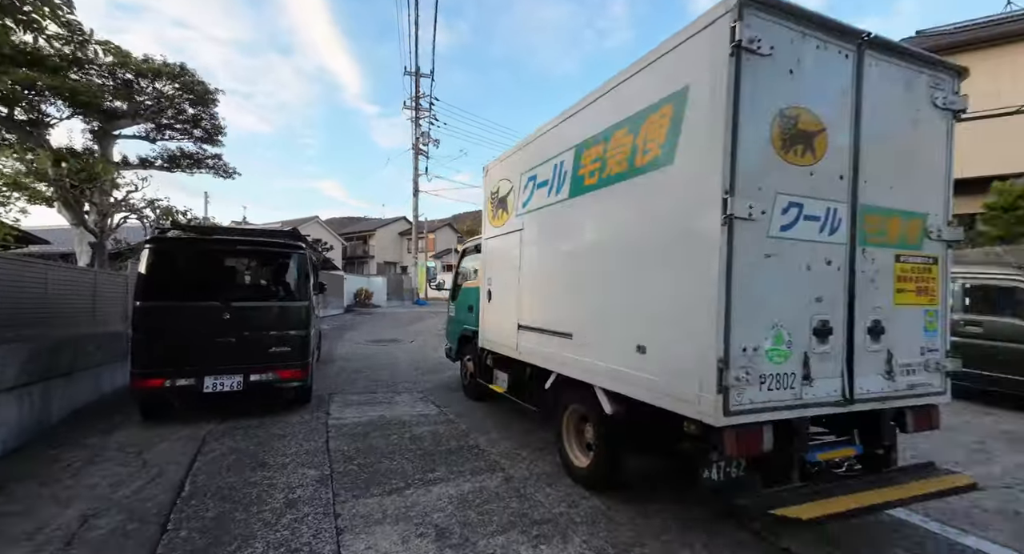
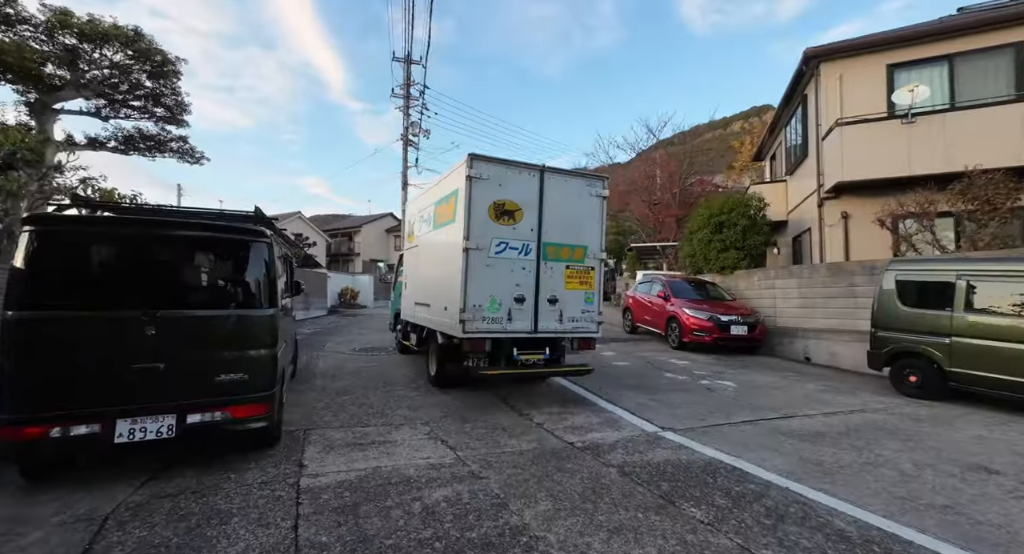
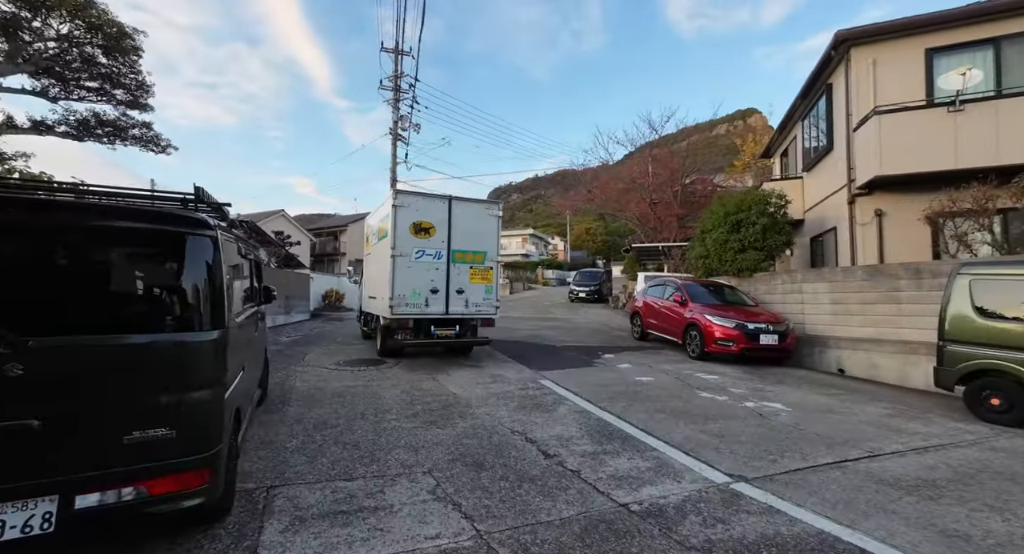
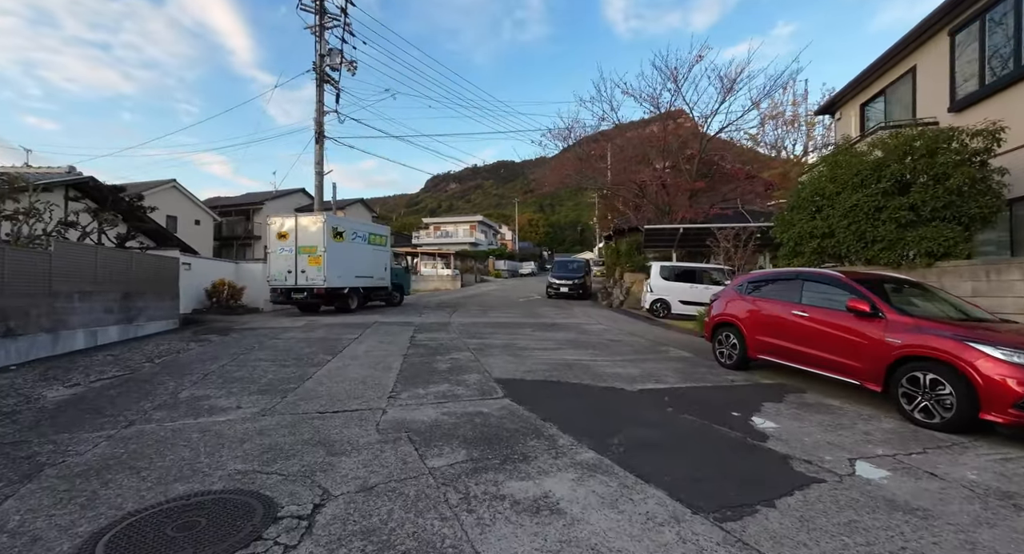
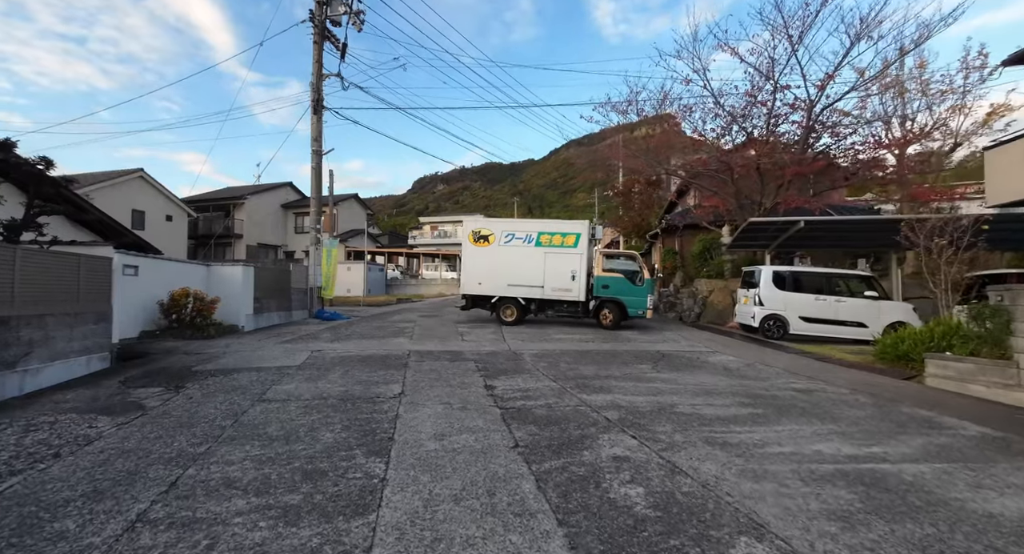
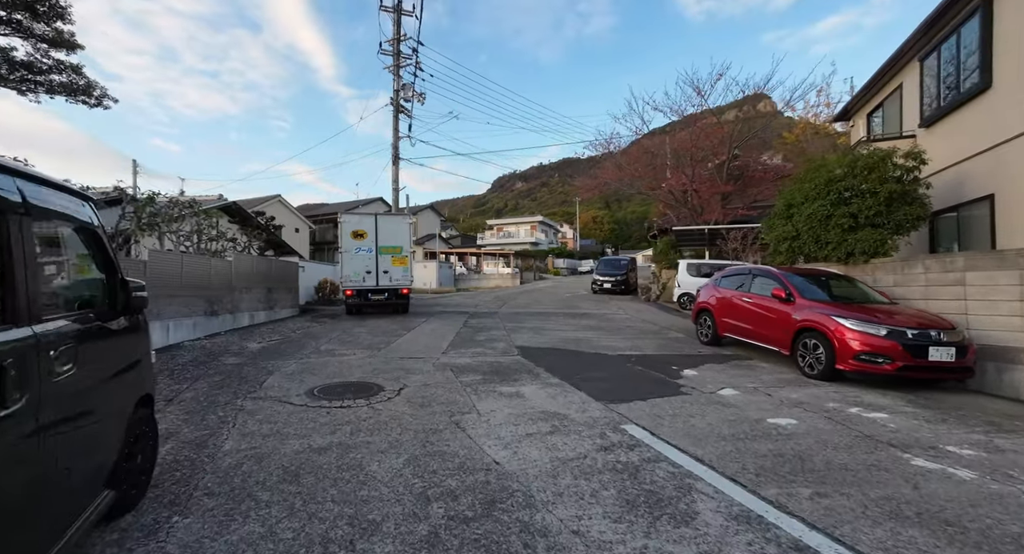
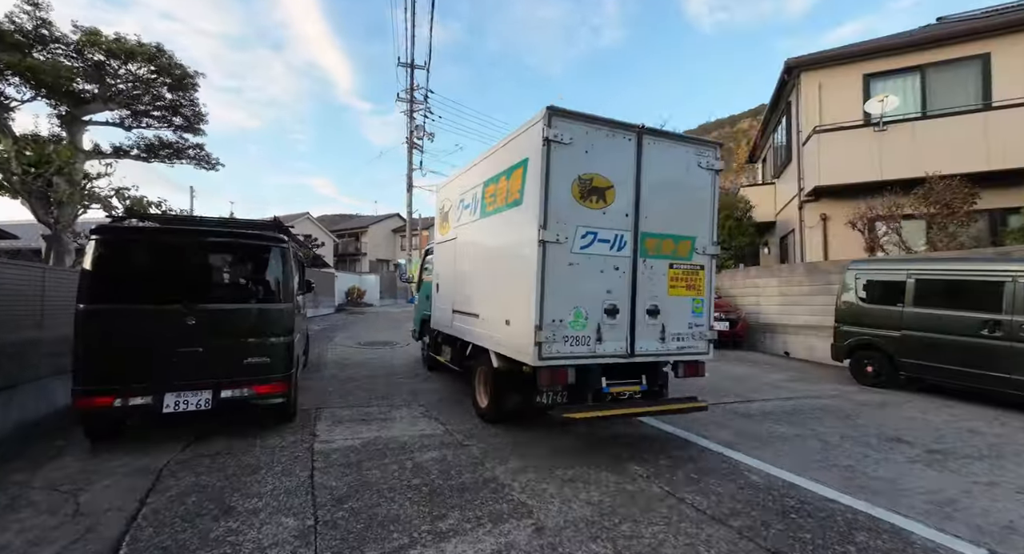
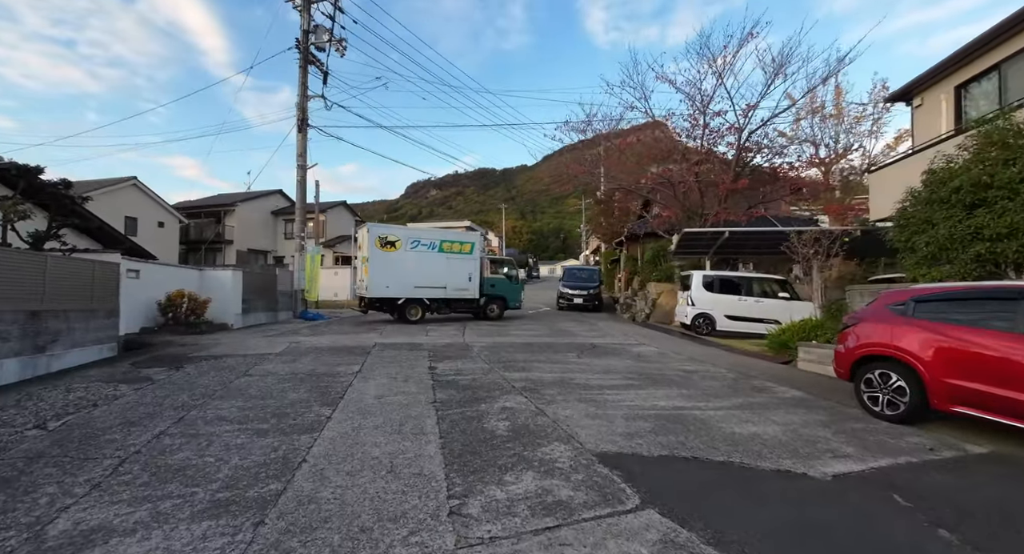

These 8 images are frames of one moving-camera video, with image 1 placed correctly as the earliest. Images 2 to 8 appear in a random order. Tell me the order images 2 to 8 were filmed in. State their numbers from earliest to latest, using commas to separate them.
7, 2, 3, 6, 4, 8, 5
